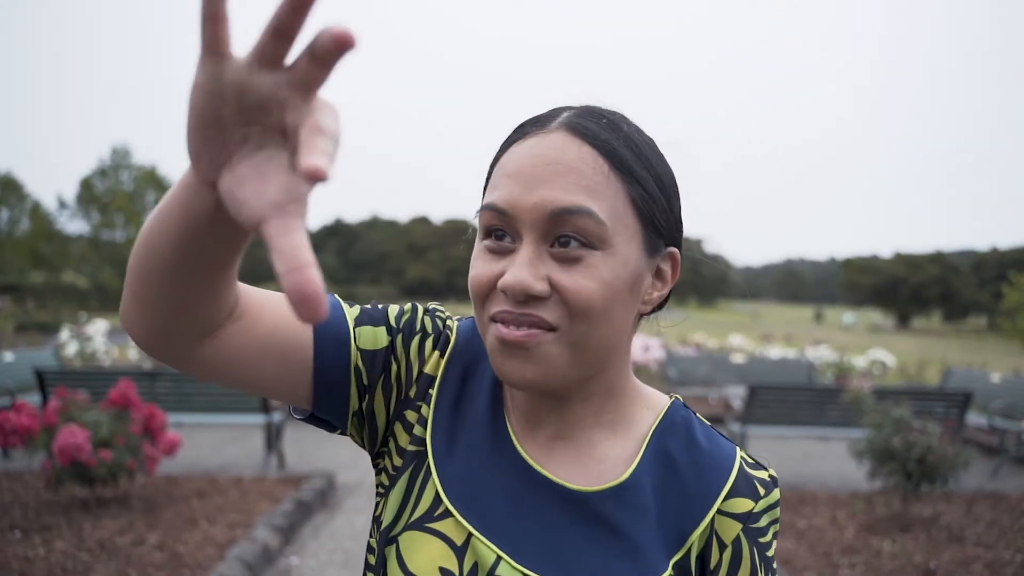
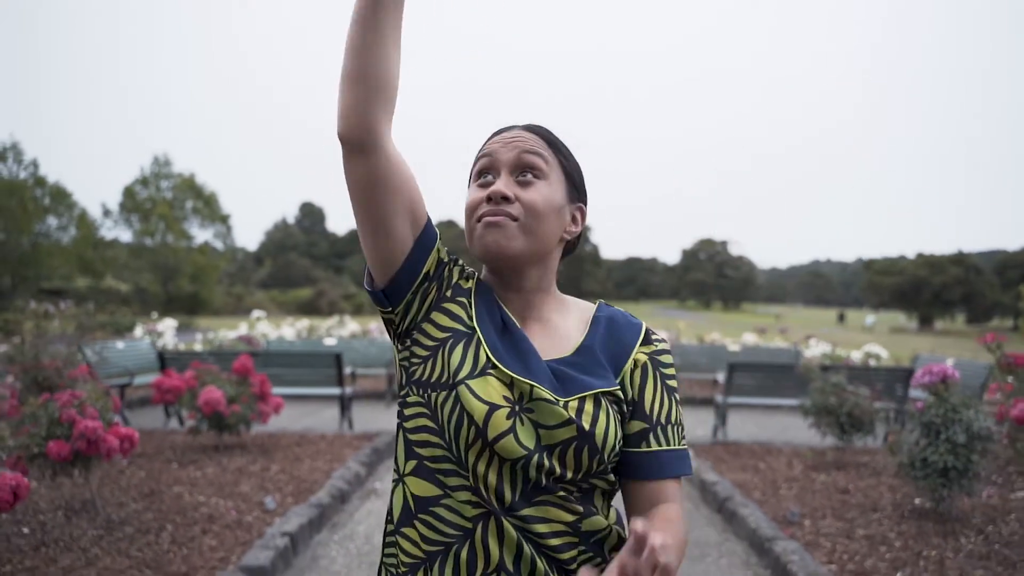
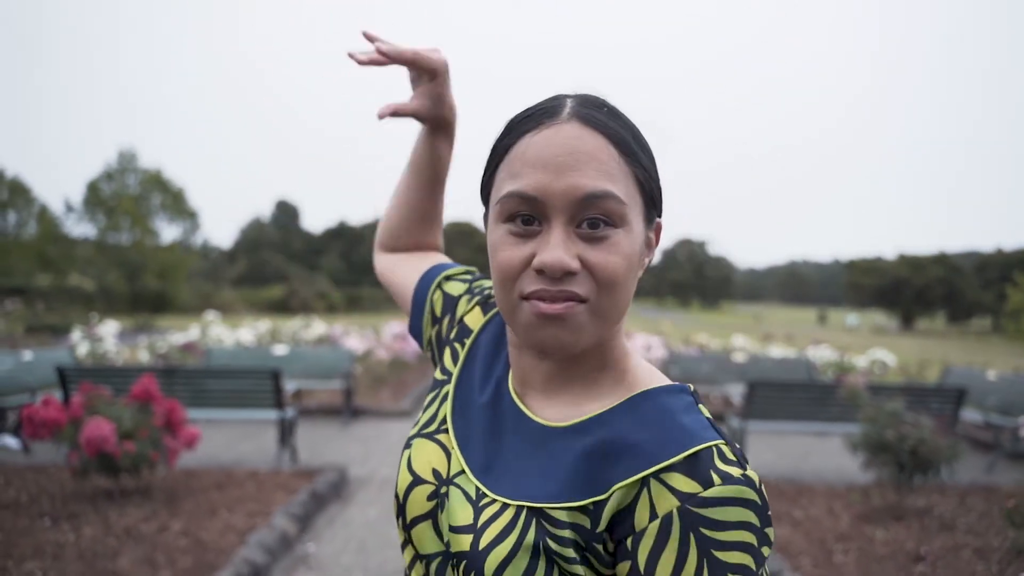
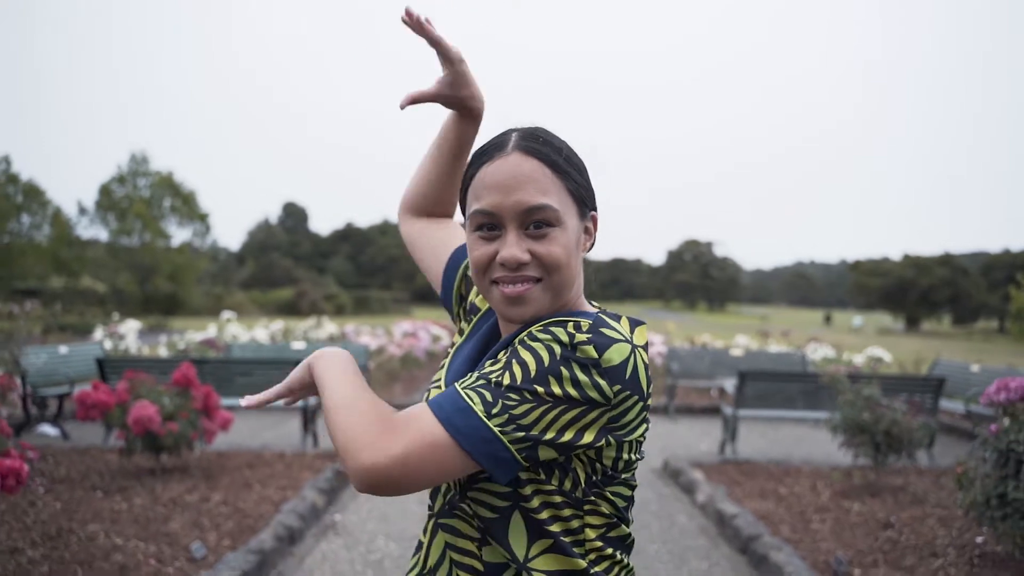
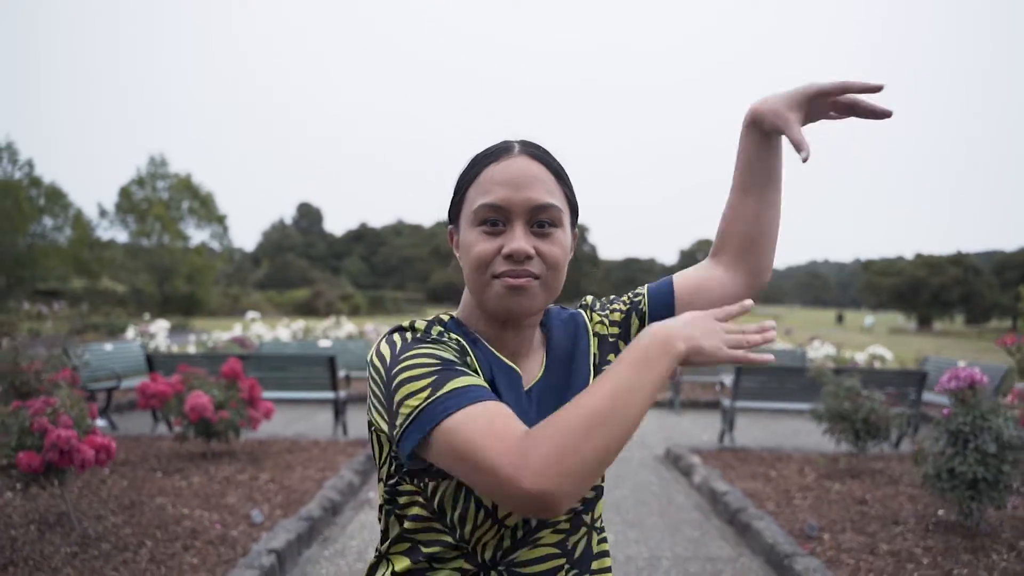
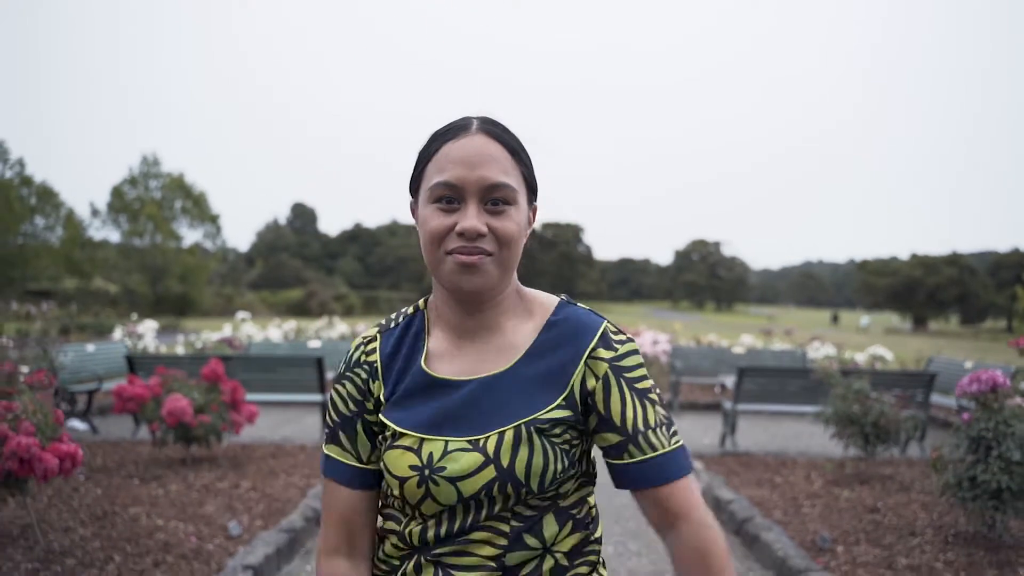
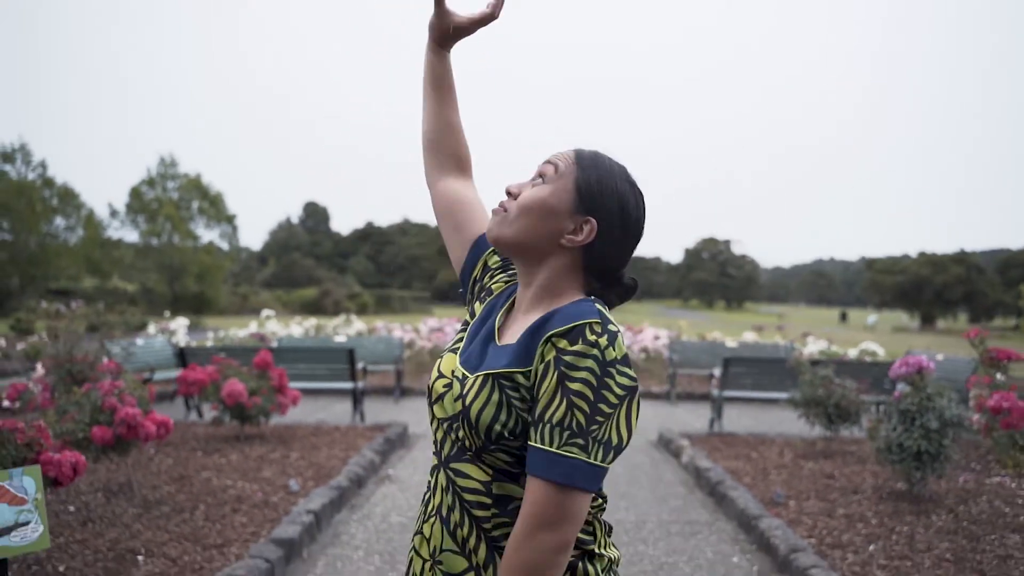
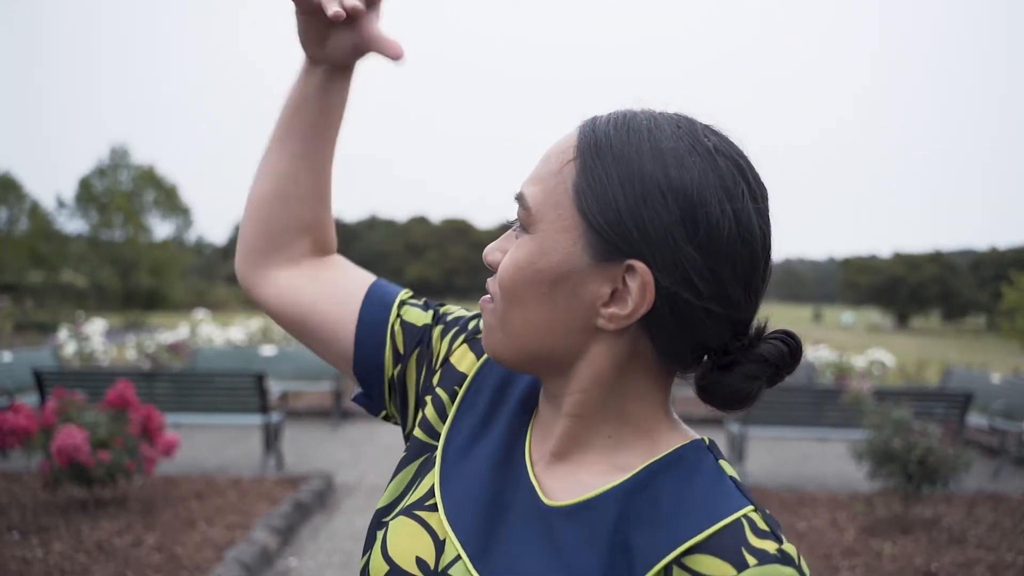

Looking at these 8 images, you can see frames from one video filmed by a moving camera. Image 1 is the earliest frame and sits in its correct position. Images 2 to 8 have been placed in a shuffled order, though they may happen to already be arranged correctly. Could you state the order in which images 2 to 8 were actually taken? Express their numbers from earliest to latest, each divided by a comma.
8, 3, 4, 6, 5, 2, 7
